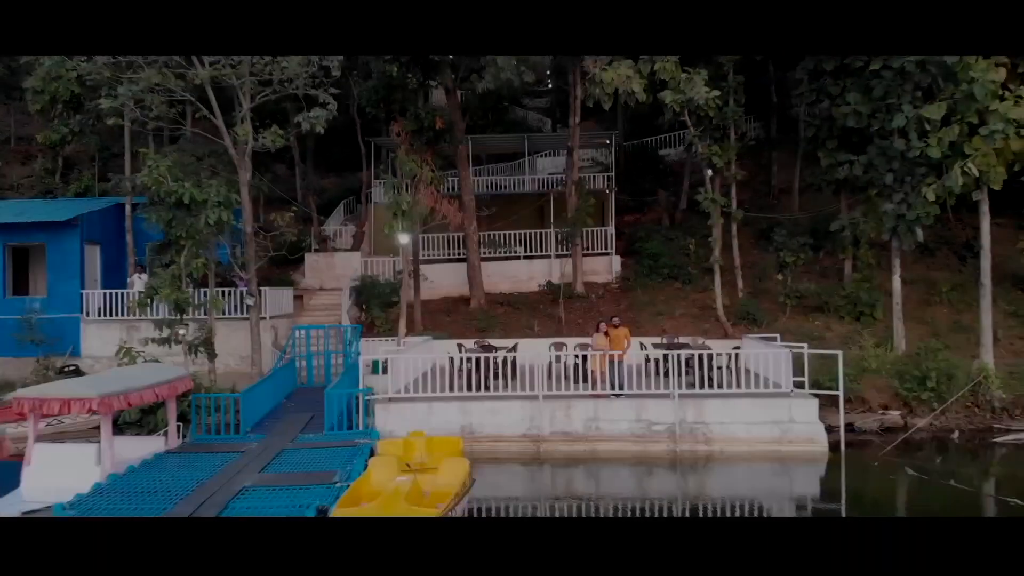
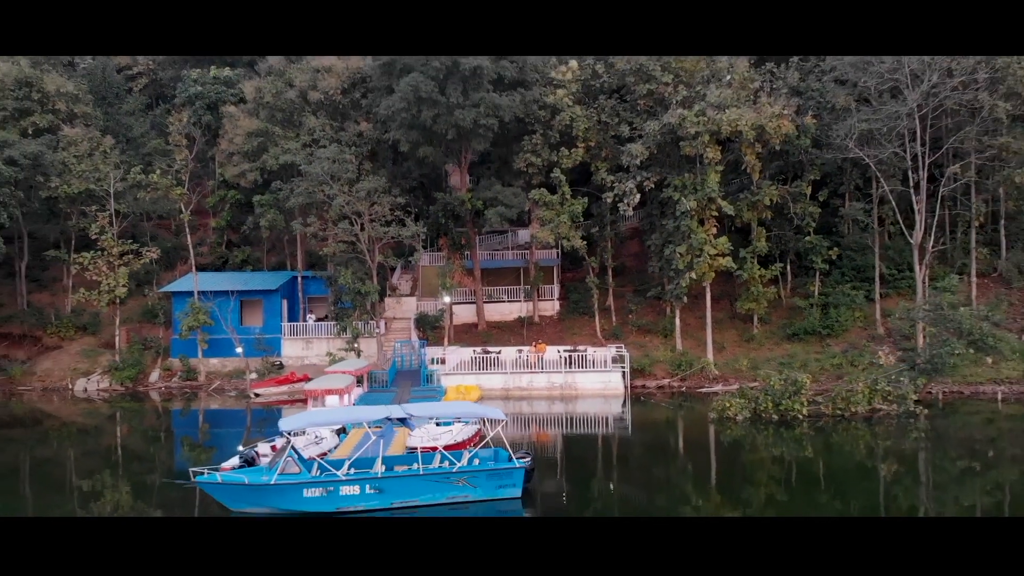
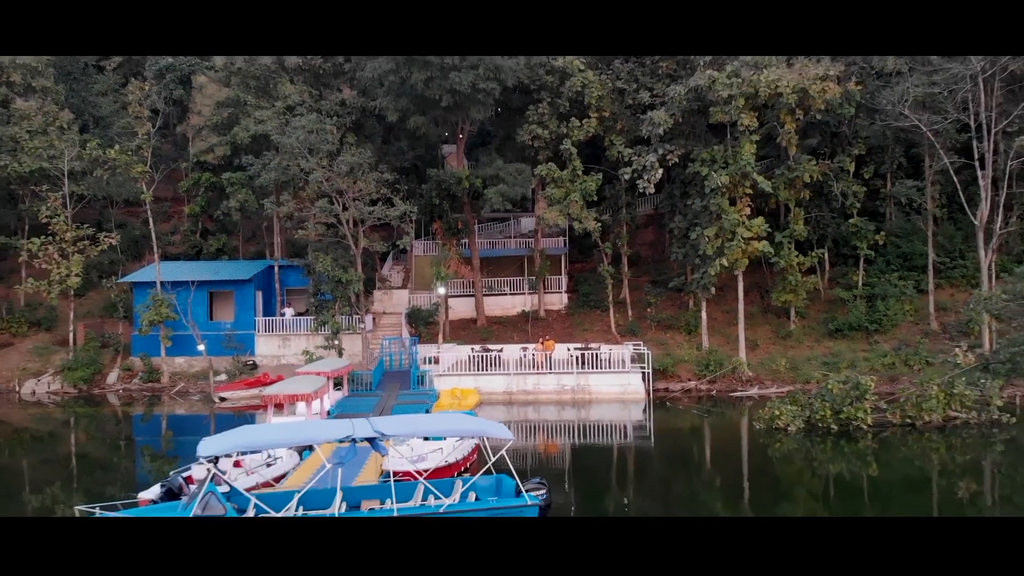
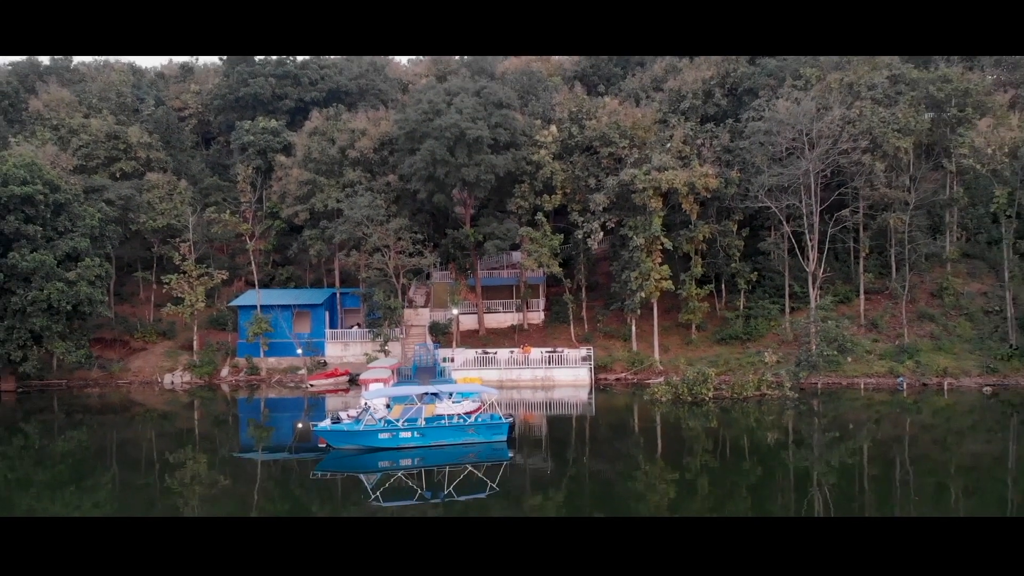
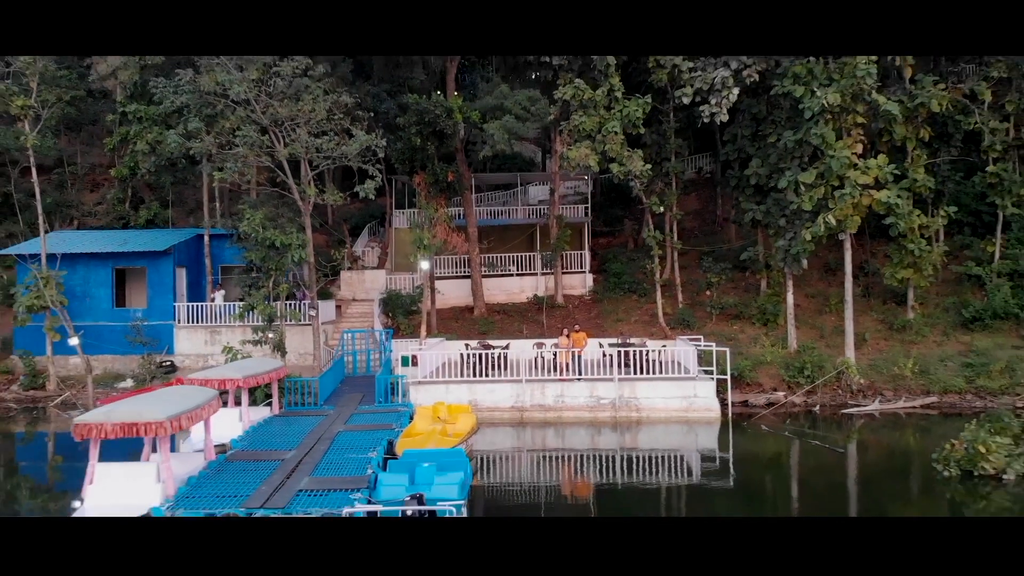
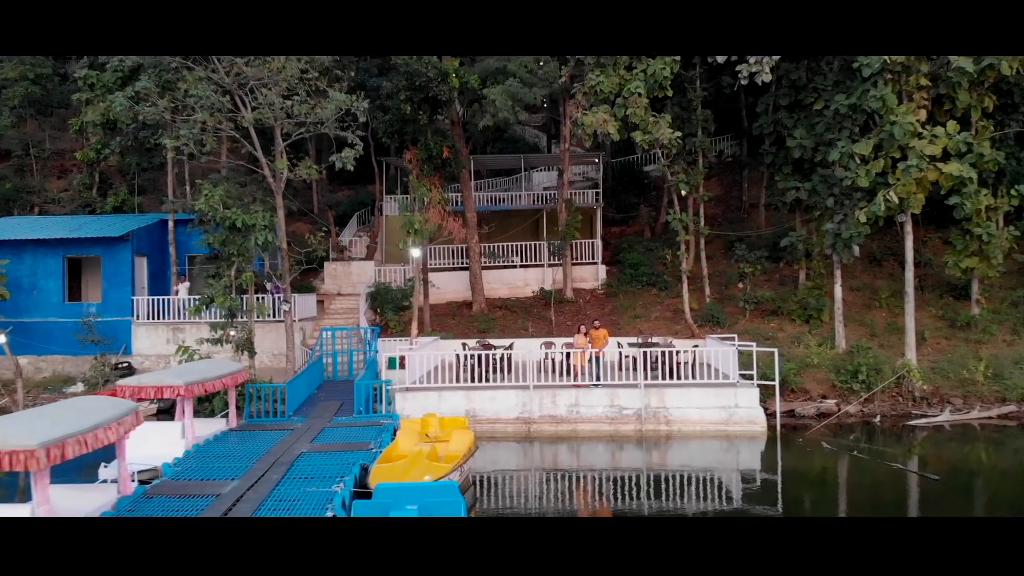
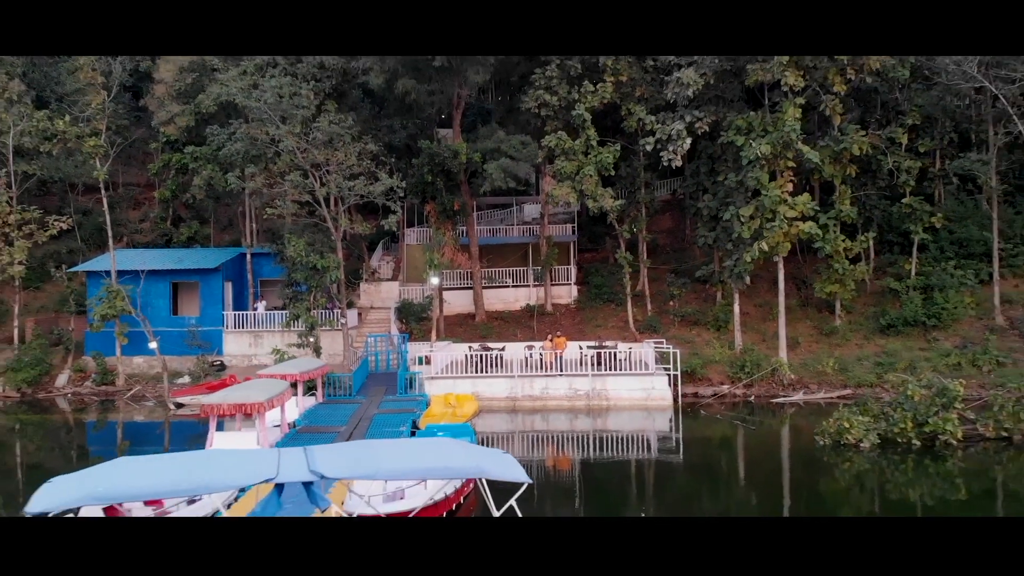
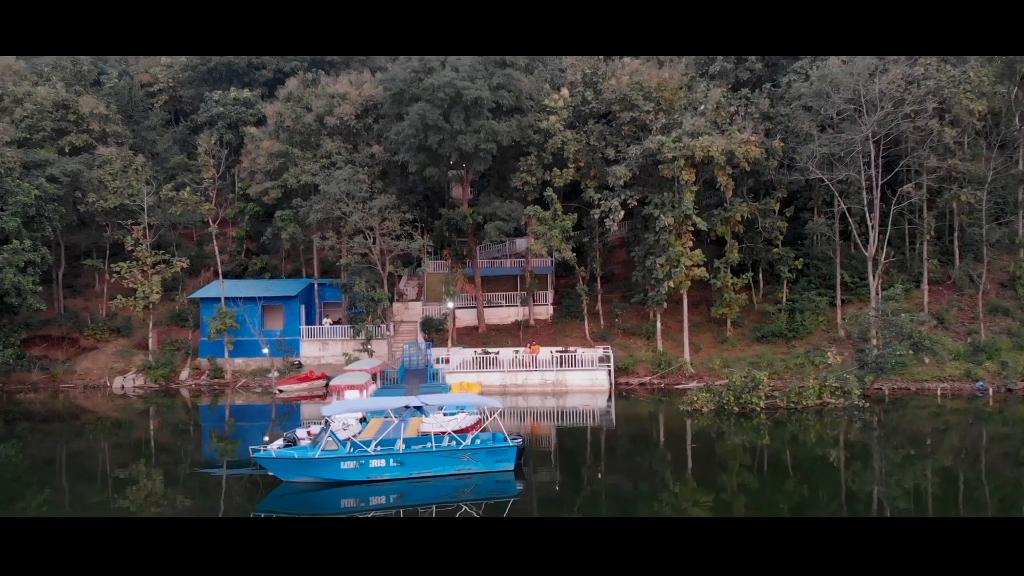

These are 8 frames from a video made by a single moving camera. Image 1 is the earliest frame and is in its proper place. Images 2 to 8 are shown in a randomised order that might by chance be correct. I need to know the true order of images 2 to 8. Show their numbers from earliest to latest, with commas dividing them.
6, 5, 7, 3, 2, 8, 4
